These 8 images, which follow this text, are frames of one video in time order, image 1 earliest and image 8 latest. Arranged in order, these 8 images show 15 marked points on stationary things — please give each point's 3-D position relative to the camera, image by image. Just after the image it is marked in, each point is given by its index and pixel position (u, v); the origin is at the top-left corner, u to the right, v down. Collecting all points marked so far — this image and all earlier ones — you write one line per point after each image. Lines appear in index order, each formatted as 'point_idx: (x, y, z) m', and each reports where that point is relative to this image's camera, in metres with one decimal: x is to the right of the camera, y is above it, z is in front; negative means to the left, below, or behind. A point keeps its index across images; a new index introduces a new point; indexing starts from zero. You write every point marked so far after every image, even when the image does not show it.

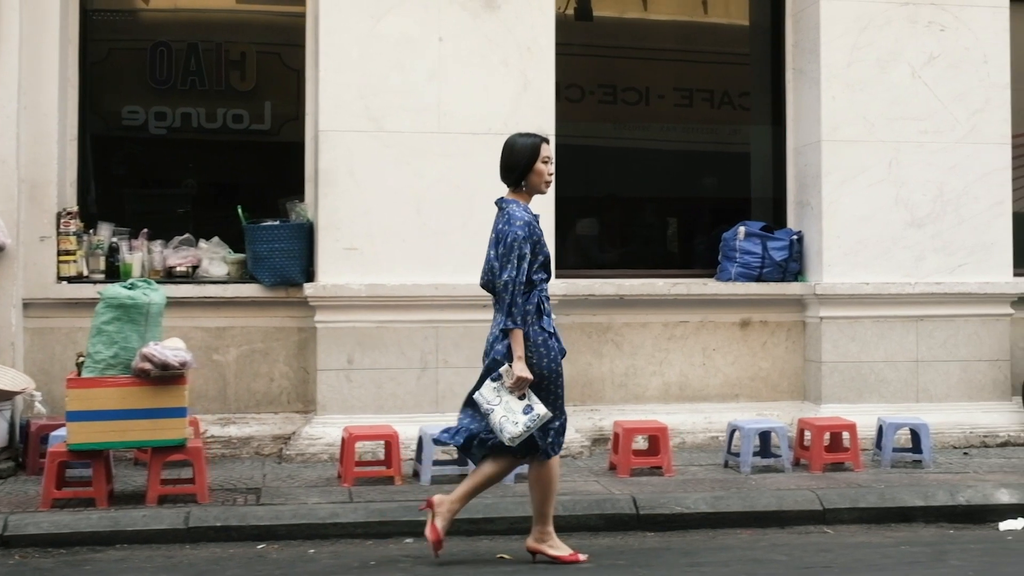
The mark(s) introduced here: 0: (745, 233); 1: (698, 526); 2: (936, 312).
0: (+1.2, +0.3, +7.6) m
1: (+0.7, -0.9, +5.8) m
2: (+2.2, -0.1, +7.6) m
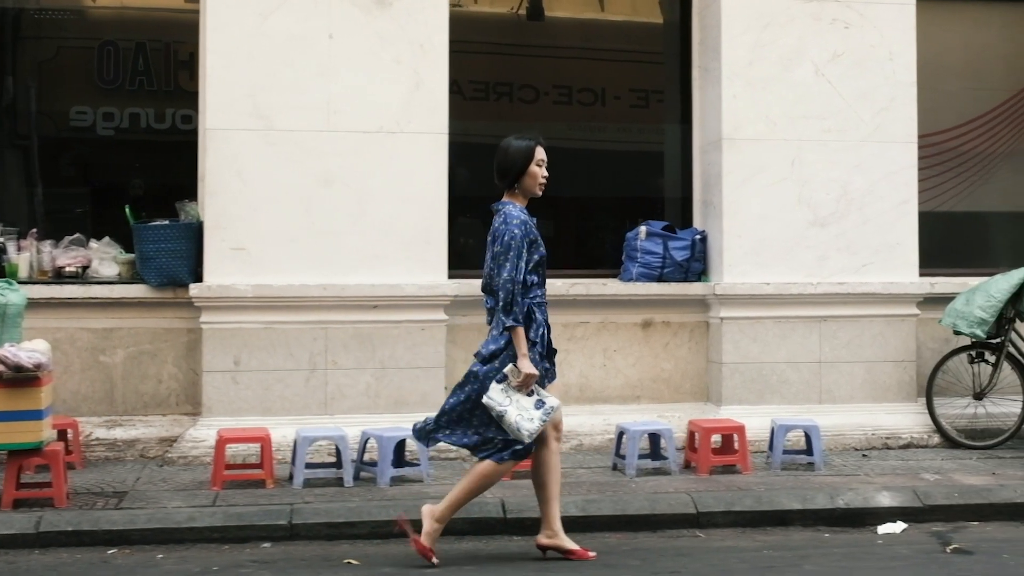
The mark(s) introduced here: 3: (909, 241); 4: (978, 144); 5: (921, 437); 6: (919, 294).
0: (+0.7, +0.3, +7.5) m
1: (+0.2, -0.9, +5.7) m
2: (+1.7, -0.1, +7.5) m
3: (+2.1, +0.2, +7.6) m
4: (+2.7, +0.8, +8.4) m
5: (+2.1, -0.8, +7.4) m
6: (+2.1, 0.0, +7.6) m
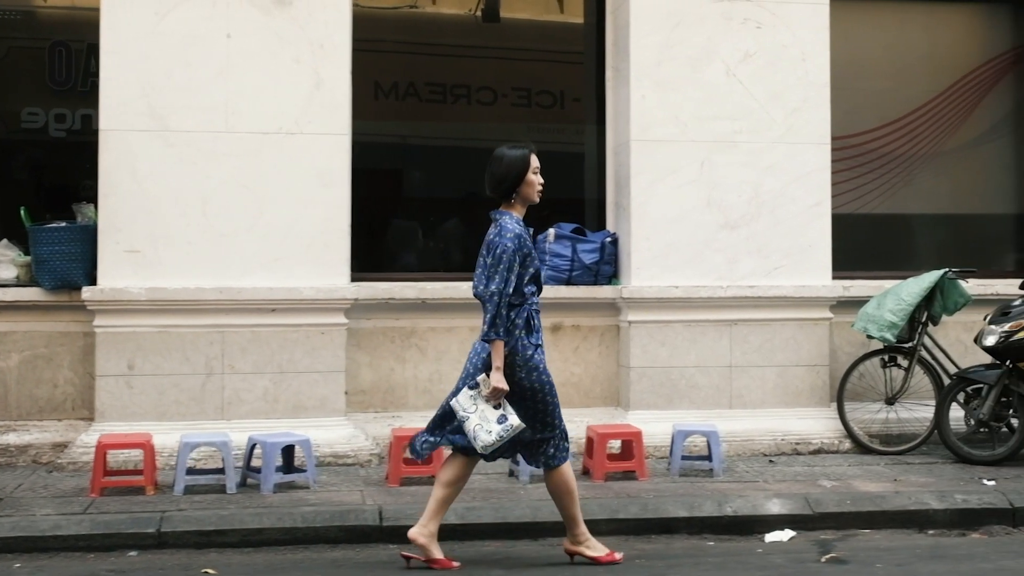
0: (+0.2, +0.3, +7.4) m
1: (-0.3, -1.0, +5.6) m
2: (+1.2, -0.1, +7.4) m
3: (+1.6, +0.2, +7.5) m
4: (+2.2, +0.8, +8.3) m
5: (+1.6, -0.8, +7.3) m
6: (+1.6, 0.0, +7.5) m
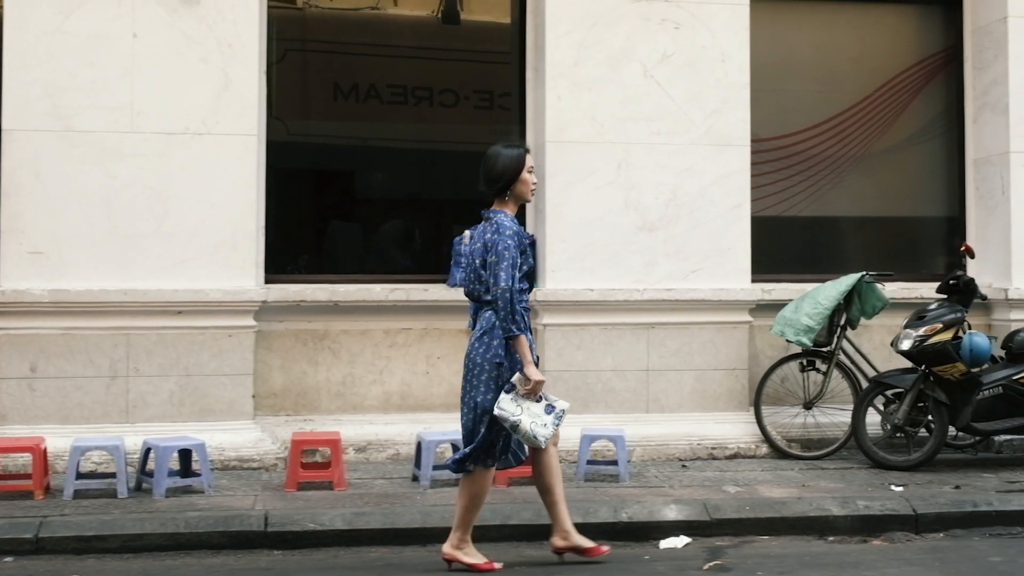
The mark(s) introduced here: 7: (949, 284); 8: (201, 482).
0: (-0.2, +0.3, +7.3) m
1: (-0.7, -1.0, +5.5) m
2: (+0.8, -0.2, +7.3) m
3: (+1.2, +0.2, +7.4) m
4: (+1.8, +0.8, +8.2) m
5: (+1.2, -0.8, +7.3) m
6: (+1.2, -0.1, +7.4) m
7: (+2.1, 0.0, +7.0) m
8: (-1.3, -0.8, +6.1) m
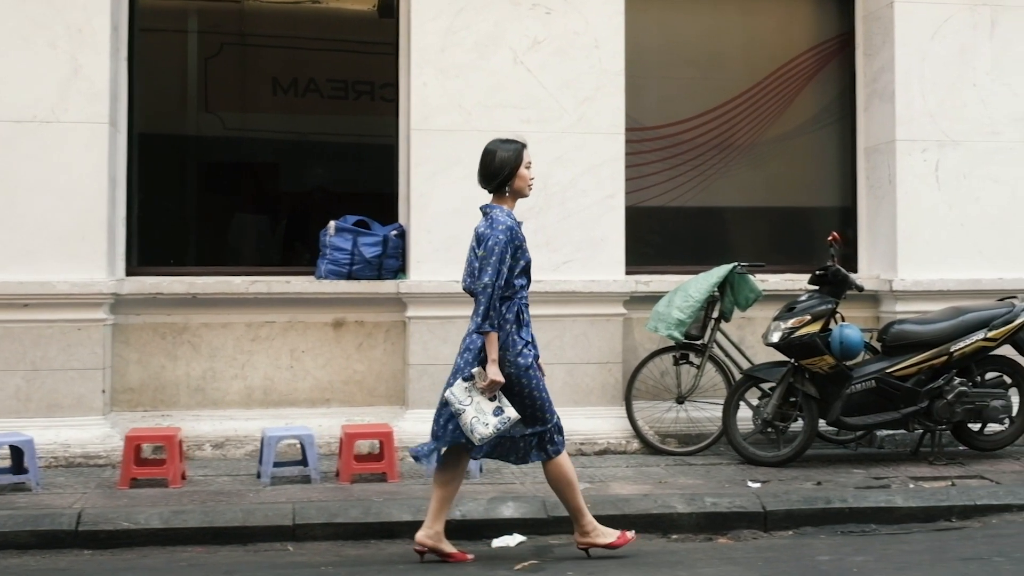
0: (-0.9, +0.3, +7.1) m
1: (-1.3, -0.9, +5.3) m
2: (+0.1, -0.1, +7.1) m
3: (+0.5, +0.3, +7.2) m
4: (+1.1, +0.8, +8.0) m
5: (+0.5, -0.7, +7.1) m
6: (+0.6, 0.0, +7.2) m
7: (+1.4, +0.1, +6.8) m
8: (-1.9, -0.8, +5.9) m
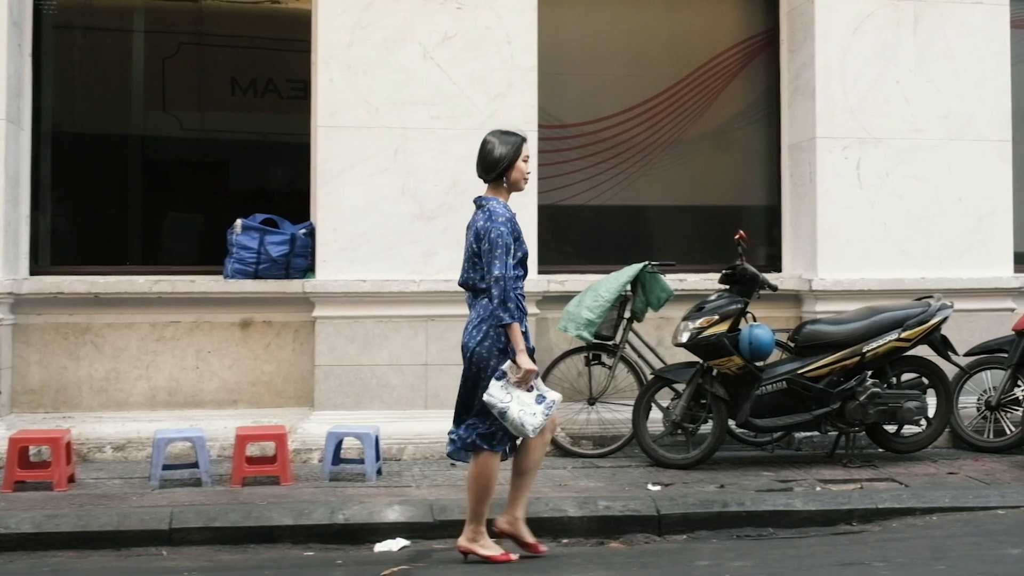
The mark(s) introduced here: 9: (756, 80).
0: (-1.3, +0.3, +7.0) m
1: (-1.8, -0.9, +5.2) m
2: (-0.3, -0.1, +7.0) m
3: (+0.1, +0.3, +7.1) m
4: (+0.7, +0.8, +7.9) m
5: (+0.1, -0.7, +6.9) m
6: (+0.1, 0.0, +7.1) m
7: (+1.0, +0.1, +6.7) m
8: (-2.4, -0.8, +5.8) m
9: (+1.3, +1.2, +8.1) m
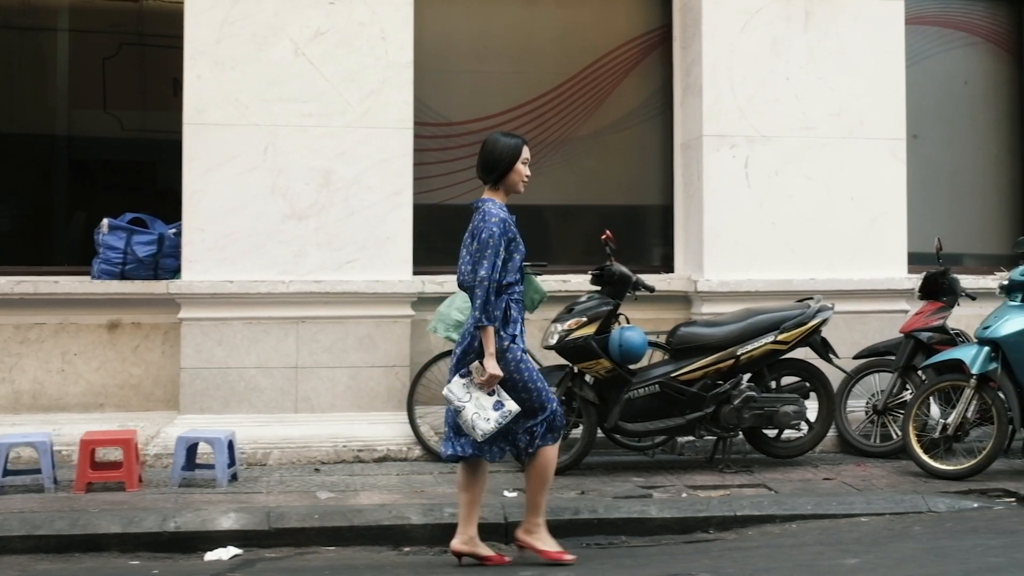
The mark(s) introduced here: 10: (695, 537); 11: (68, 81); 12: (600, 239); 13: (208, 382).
0: (-1.9, +0.3, +6.9) m
1: (-2.4, -0.9, +5.0) m
2: (-0.9, -0.1, +6.9) m
3: (-0.5, +0.3, +7.0) m
4: (+0.1, +0.8, +7.8) m
5: (-0.5, -0.8, +6.8) m
6: (-0.5, 0.0, +6.9) m
7: (+0.4, +0.1, +6.5) m
8: (-3.0, -0.8, +5.6) m
9: (+0.8, +1.1, +8.0) m
10: (+0.7, -1.0, +5.6) m
11: (-2.3, +1.1, +7.4) m
12: (+0.5, +0.3, +7.9) m
13: (-1.4, -0.4, +6.8) m
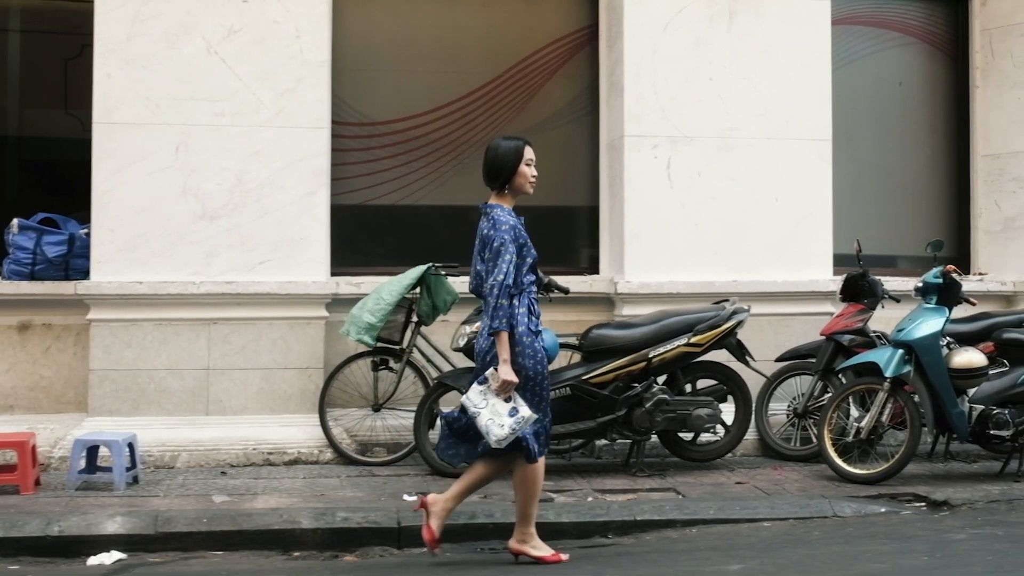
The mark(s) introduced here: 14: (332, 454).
0: (-2.3, +0.3, +6.8) m
1: (-2.7, -0.9, +4.9) m
2: (-1.3, -0.1, +6.8) m
3: (-0.9, +0.2, +6.9) m
4: (-0.3, +0.8, +7.7) m
5: (-0.9, -0.8, +6.7) m
6: (-0.9, 0.0, +6.9) m
7: (0.0, +0.1, +6.4) m
8: (-3.4, -0.8, +5.5) m
9: (+0.4, +1.1, +7.9) m
10: (+0.3, -1.0, +5.5) m
11: (-2.7, +1.1, +7.3) m
12: (+0.1, +0.3, +7.8) m
13: (-1.8, -0.4, +6.7) m
14: (-0.8, -0.8, +6.7) m
